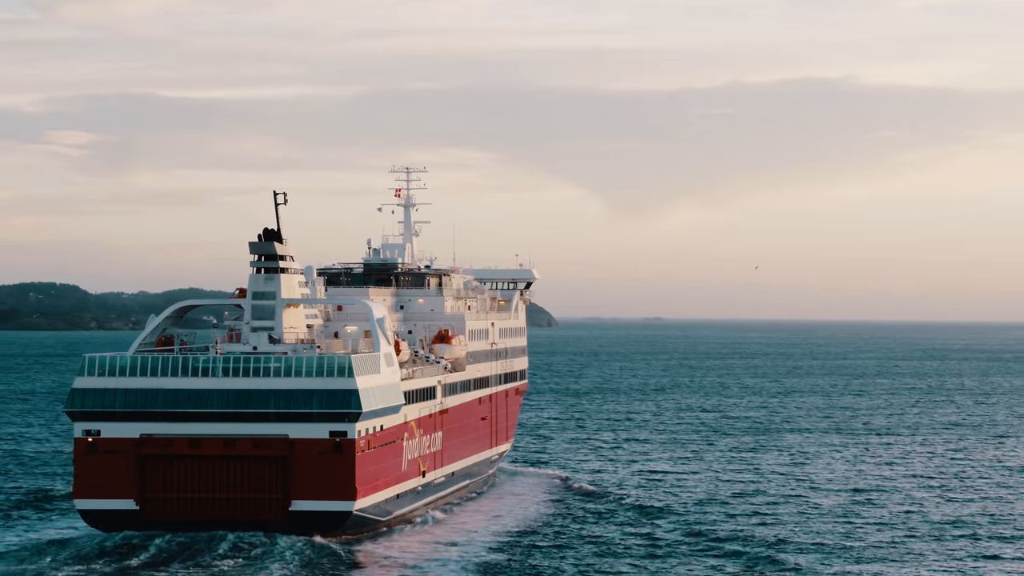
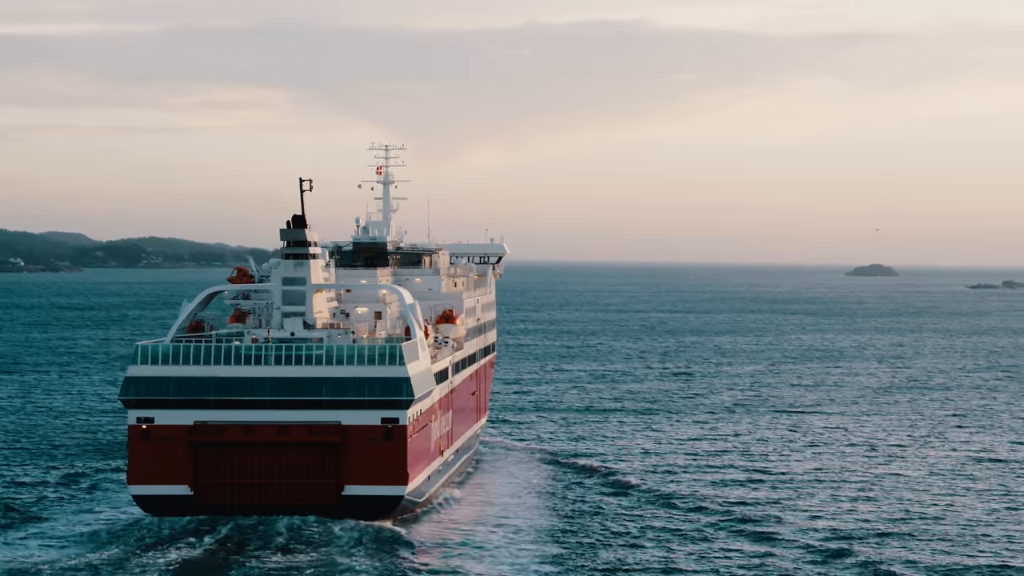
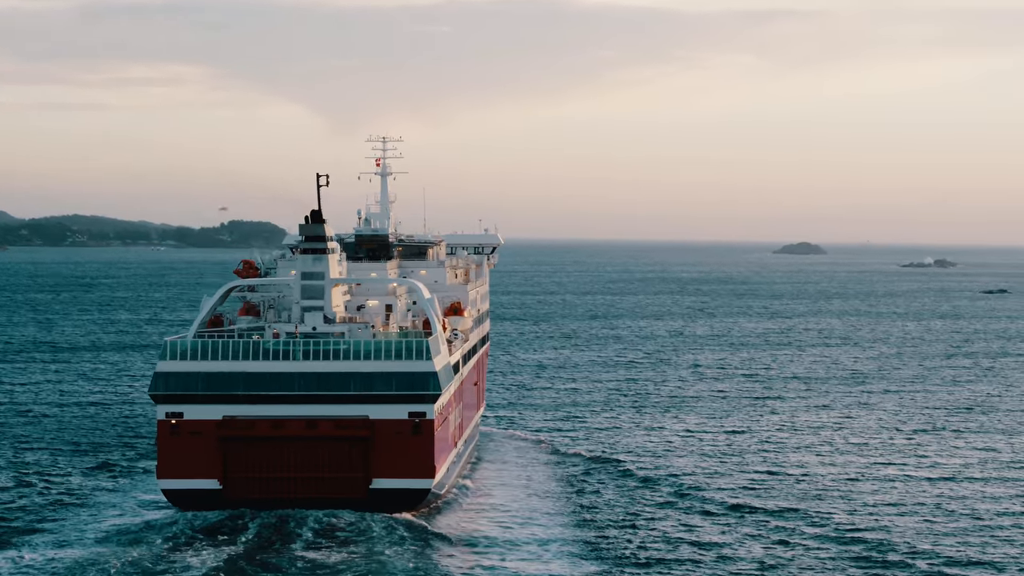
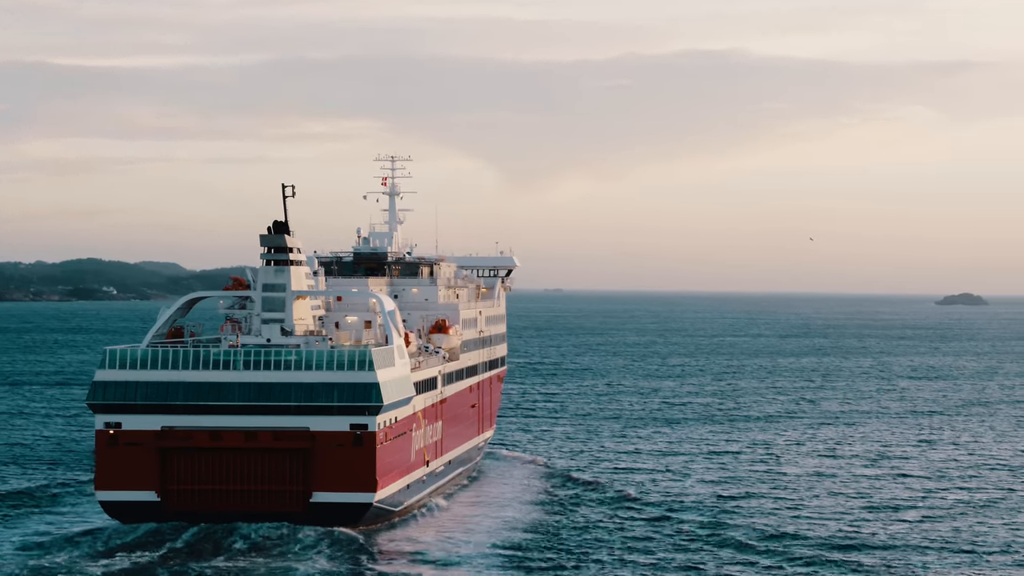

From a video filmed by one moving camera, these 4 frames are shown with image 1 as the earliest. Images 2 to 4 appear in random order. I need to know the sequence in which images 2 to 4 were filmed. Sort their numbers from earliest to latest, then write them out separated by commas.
4, 2, 3
